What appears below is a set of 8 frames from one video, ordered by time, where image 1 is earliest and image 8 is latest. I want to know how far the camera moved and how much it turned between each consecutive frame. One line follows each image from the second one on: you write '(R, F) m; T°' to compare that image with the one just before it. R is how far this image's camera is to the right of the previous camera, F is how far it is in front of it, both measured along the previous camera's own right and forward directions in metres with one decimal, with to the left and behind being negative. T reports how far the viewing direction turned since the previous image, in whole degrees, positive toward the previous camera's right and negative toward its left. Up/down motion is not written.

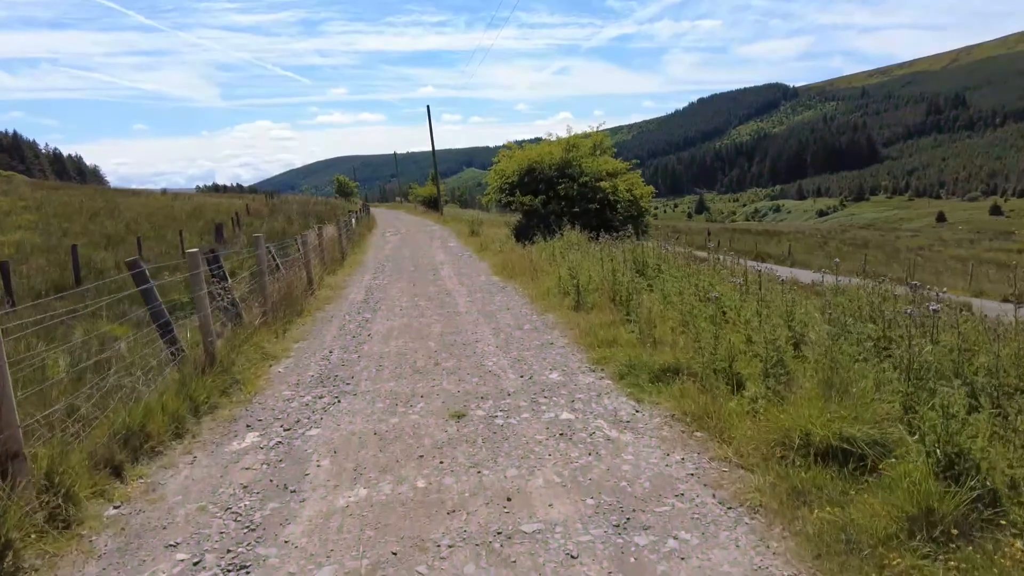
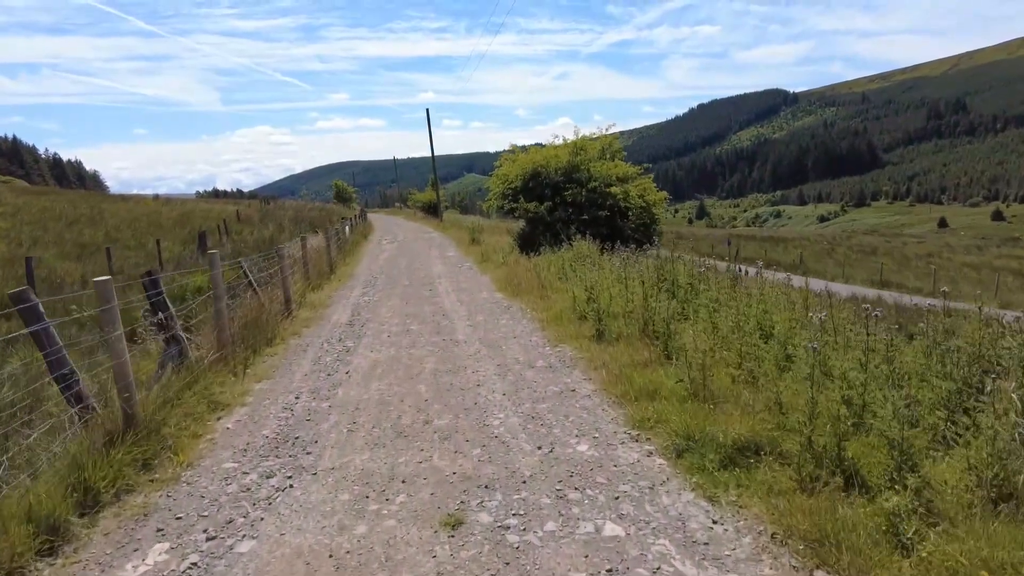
(-0.1, +1.5) m; 0°
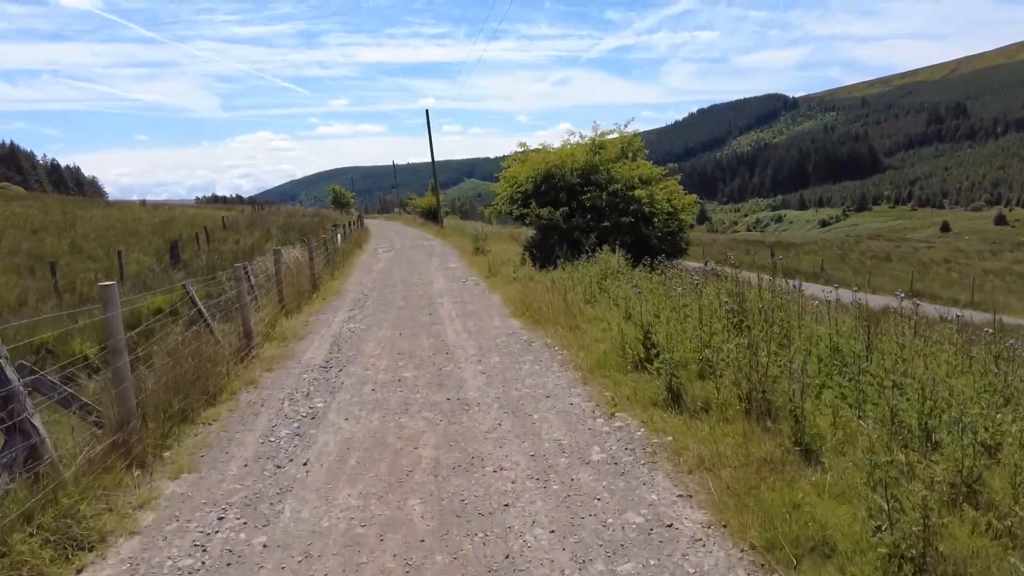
(-0.3, +2.2) m; 0°
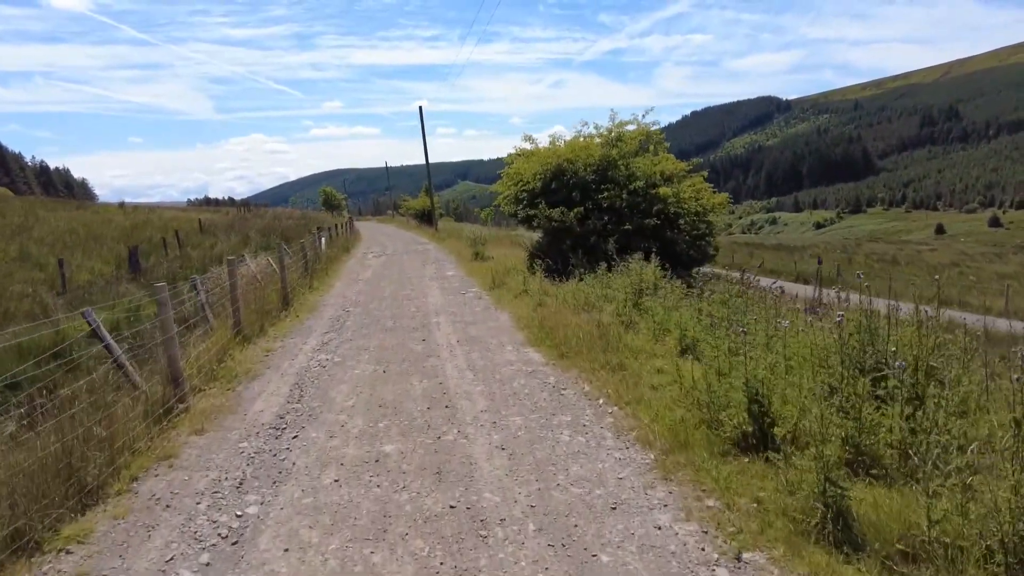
(-0.3, +2.1) m; +1°
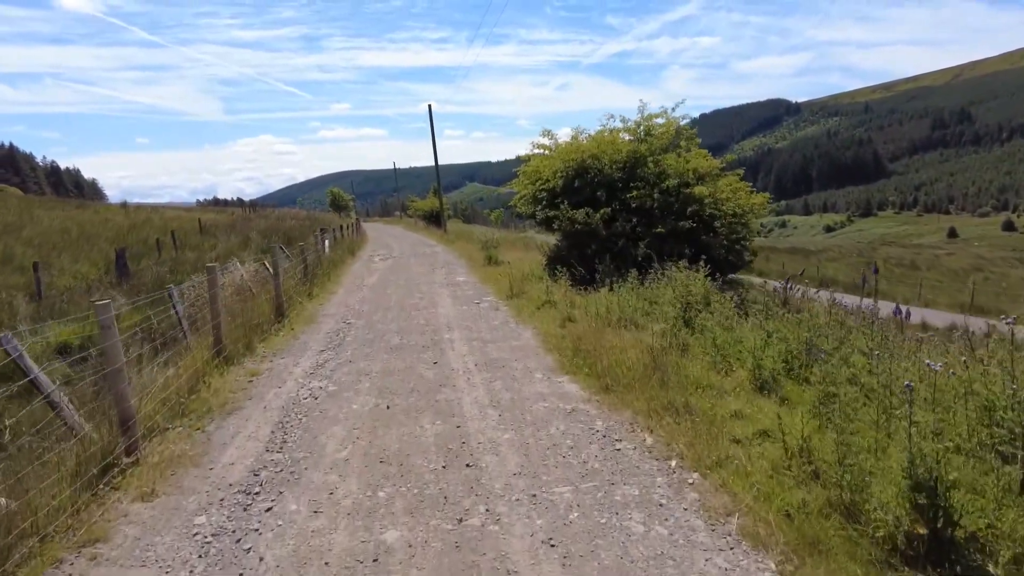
(-0.2, +1.3) m; -1°
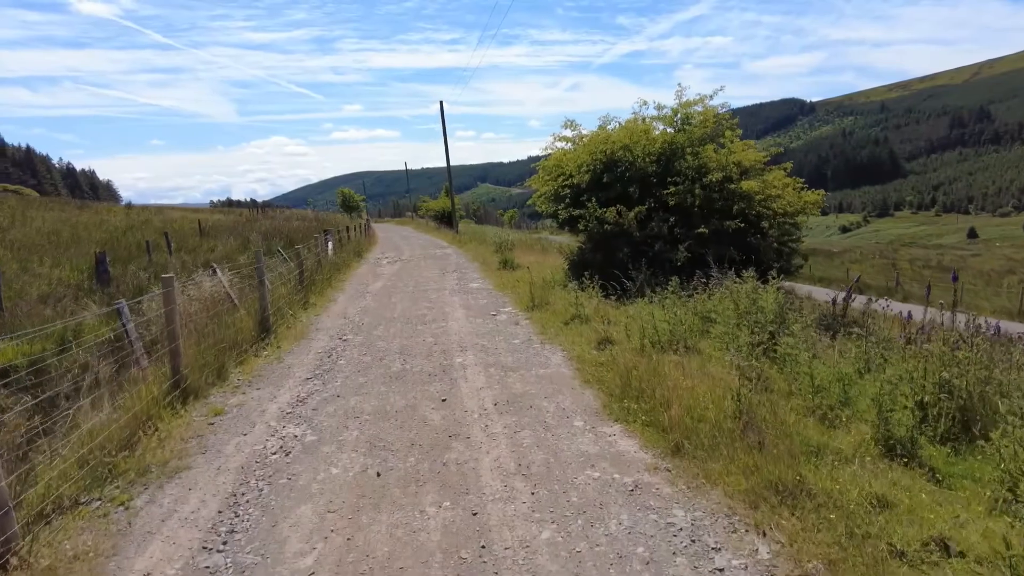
(-0.1, +1.5) m; -1°
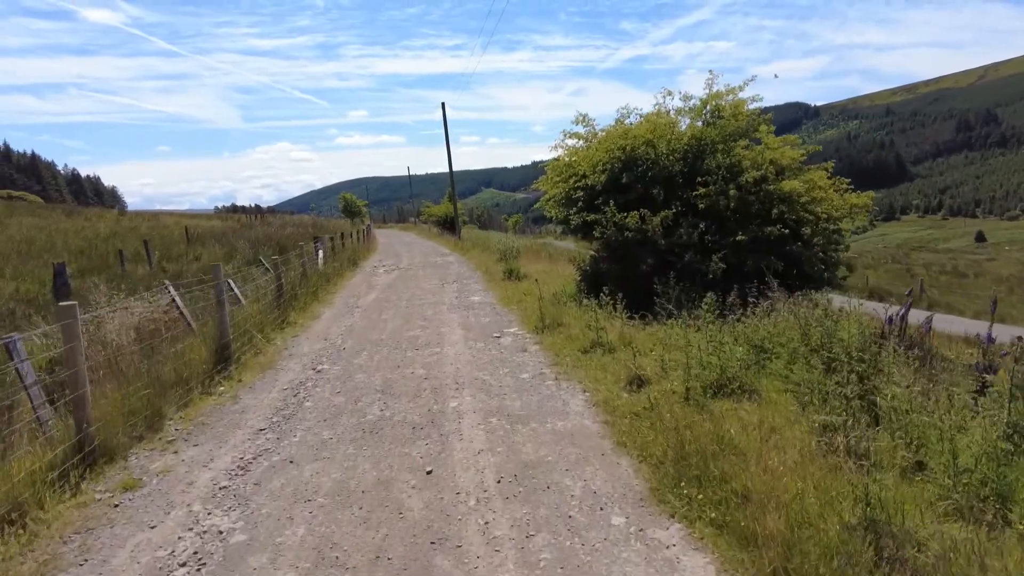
(0.0, +1.5) m; 0°
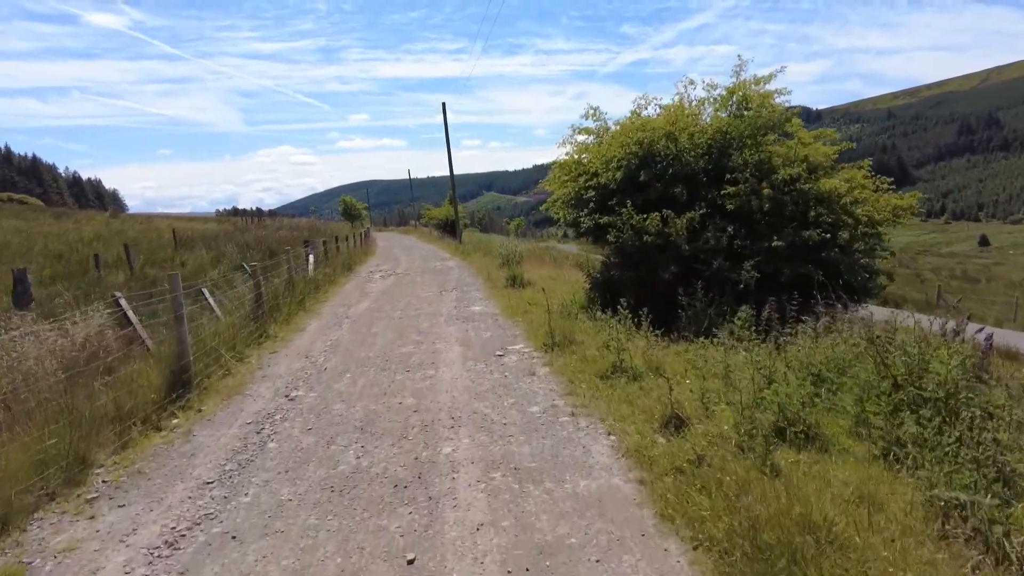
(0.0, +1.1) m; 0°
